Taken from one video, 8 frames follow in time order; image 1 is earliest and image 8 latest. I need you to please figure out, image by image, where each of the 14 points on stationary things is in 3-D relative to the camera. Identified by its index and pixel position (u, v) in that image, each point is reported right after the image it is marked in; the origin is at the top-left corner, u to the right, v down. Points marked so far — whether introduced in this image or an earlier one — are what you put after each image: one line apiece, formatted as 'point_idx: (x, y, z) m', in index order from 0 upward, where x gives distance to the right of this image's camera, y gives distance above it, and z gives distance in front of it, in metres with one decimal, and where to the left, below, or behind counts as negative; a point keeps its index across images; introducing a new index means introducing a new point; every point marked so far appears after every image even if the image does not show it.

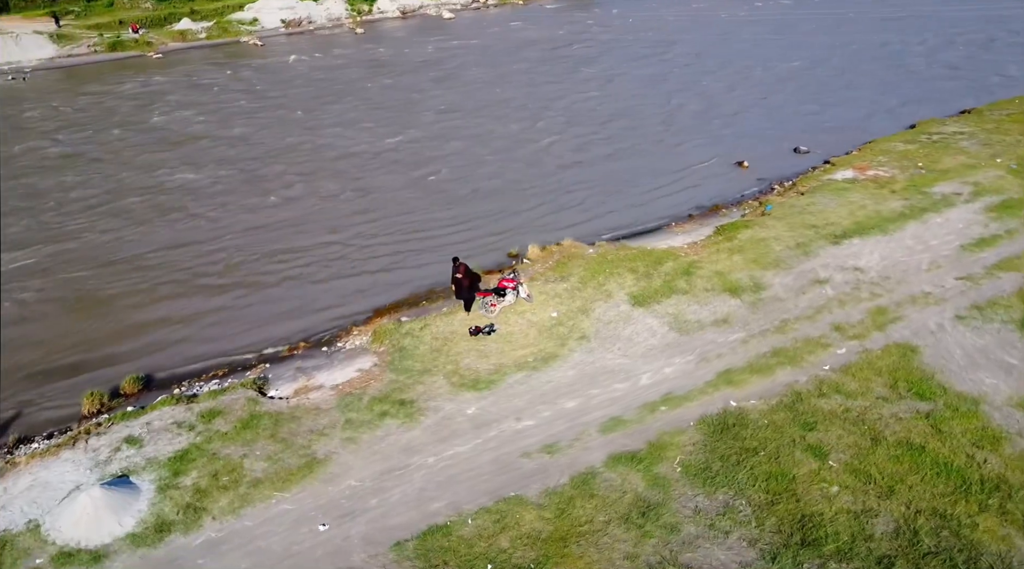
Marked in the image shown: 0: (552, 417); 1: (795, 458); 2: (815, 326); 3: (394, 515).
0: (+0.8, -2.6, +15.6) m
1: (+4.8, -3.0, +13.8) m
2: (+6.7, -1.0, +17.9) m
3: (-1.9, -3.8, +13.3) m
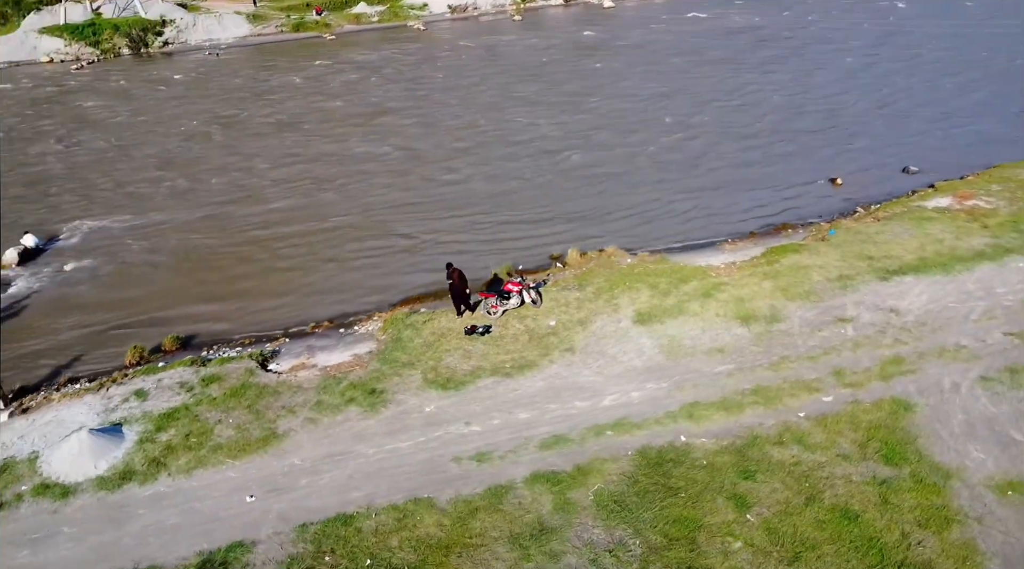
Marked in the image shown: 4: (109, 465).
0: (-0.2, -2.8, +15.7) m
1: (+3.3, -3.6, +13.1) m
2: (+6.2, -1.8, +16.6) m
3: (-3.5, -3.8, +14.1) m
4: (-7.8, -3.5, +15.4) m
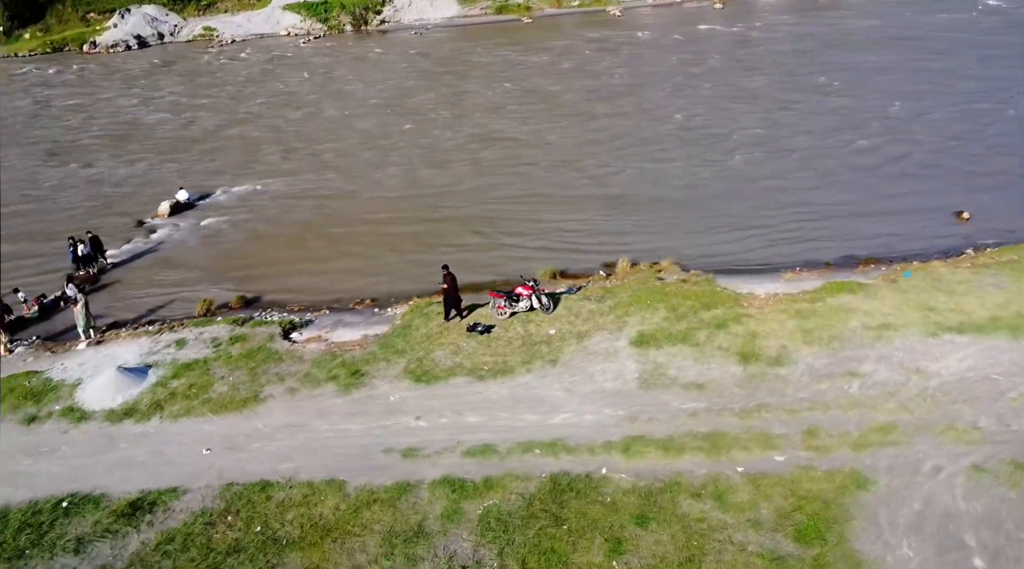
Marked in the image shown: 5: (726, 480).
0: (-1.4, -2.8, +16.1) m
1: (+1.2, -4.1, +12.6) m
2: (+5.2, -2.6, +15.2) m
3: (-5.0, -3.4, +15.5) m
4: (-8.7, -2.6, +17.9) m
5: (+3.7, -3.4, +13.8) m
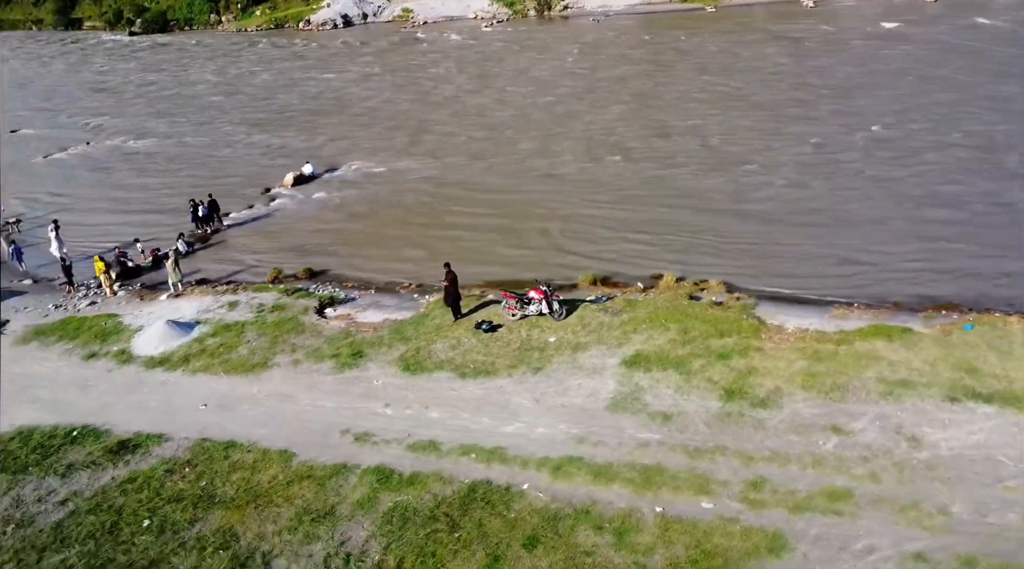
0: (-2.2, -2.7, +16.6) m
1: (-0.7, -4.3, +12.7) m
2: (+3.9, -3.3, +14.2) m
3: (-5.9, -2.9, +16.9) m
4: (-8.8, -1.6, +20.2) m
5: (+2.1, -3.9, +13.2) m
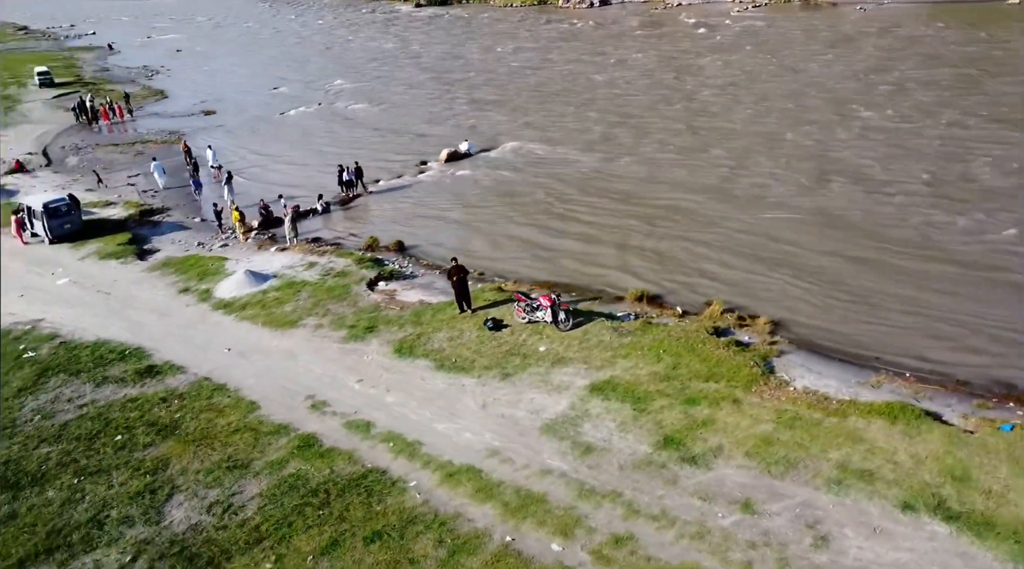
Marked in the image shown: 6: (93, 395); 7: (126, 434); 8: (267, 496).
0: (-3.2, -2.4, +17.6) m
1: (-3.3, -4.2, +13.5) m
2: (+1.6, -3.9, +13.3) m
3: (-6.6, -2.0, +19.1) m
4: (-8.0, -0.3, +23.1) m
5: (-0.5, -4.2, +13.1) m
6: (-9.6, -2.5, +18.4) m
7: (-8.0, -3.1, +16.7) m
8: (-4.4, -3.8, +14.5) m
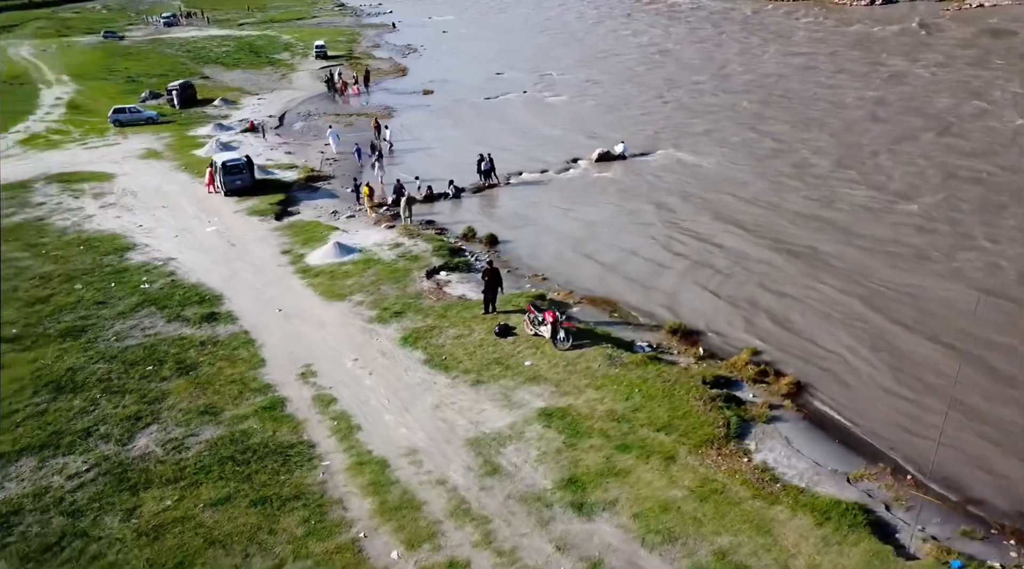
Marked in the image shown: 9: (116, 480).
0: (-3.7, -2.1, +18.8) m
1: (-5.5, -3.8, +15.1) m
2: (-0.9, -4.3, +13.3) m
3: (-6.3, -1.2, +21.4) m
4: (-6.2, +0.7, +25.5) m
5: (-3.0, -4.2, +13.7) m
6: (-9.5, -1.2, +21.6) m
7: (-8.7, -2.0, +19.6) m
8: (-6.1, -3.3, +16.3) m
9: (-7.6, -3.7, +15.4) m
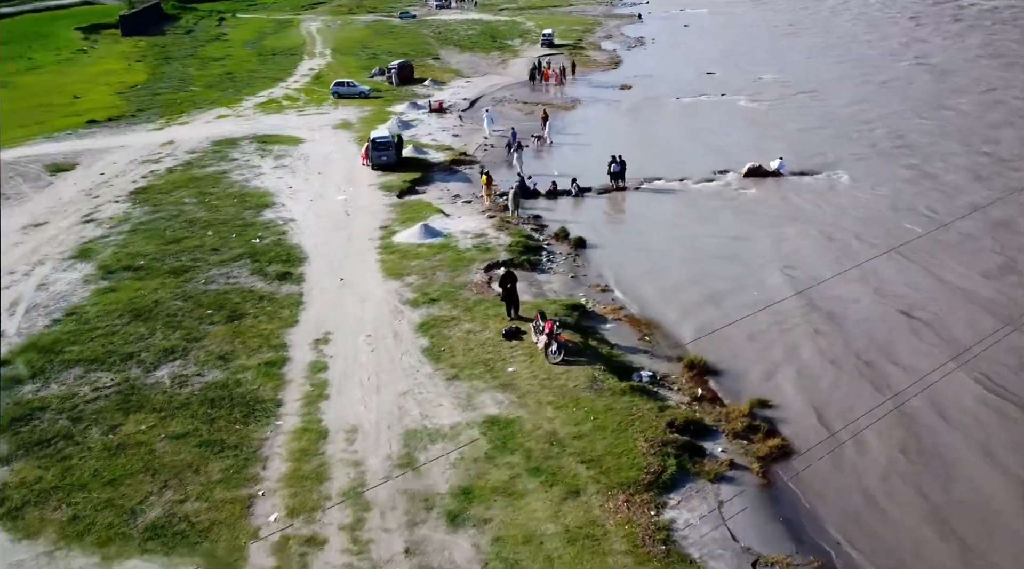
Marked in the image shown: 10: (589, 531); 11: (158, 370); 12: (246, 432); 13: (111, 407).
0: (-3.8, -1.6, +20.0) m
1: (-6.9, -2.9, +17.1) m
2: (-3.2, -4.2, +14.0) m
3: (-5.4, -0.3, +23.2) m
4: (-3.6, +1.4, +27.0) m
5: (-5.0, -3.8, +15.0) m
6: (-8.2, +0.2, +24.4) m
7: (-8.2, -0.7, +22.2) m
8: (-7.0, -2.3, +18.4) m
9: (-8.8, -2.6, +18.0) m
10: (+1.3, -4.1, +13.4) m
11: (-8.5, -2.1, +19.2) m
12: (-5.5, -3.1, +16.6) m
13: (-8.9, -2.7, +17.7) m
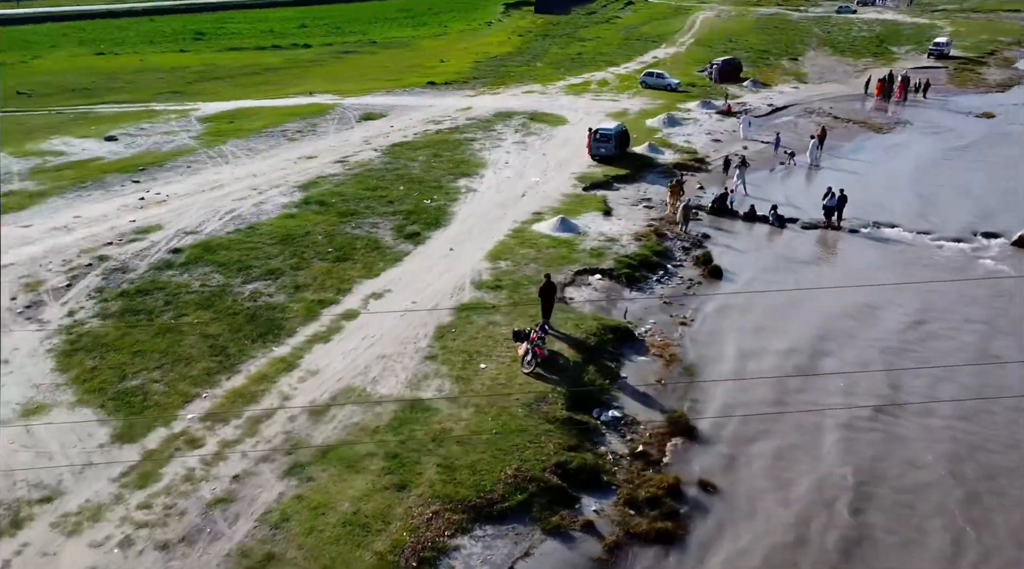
0: (-3.1, -0.7, +21.7) m
1: (-7.4, -1.1, +20.6) m
2: (-6.0, -3.0, +16.3) m
3: (-2.6, +0.8, +25.1) m
4: (+1.0, +1.9, +27.5) m
5: (-6.9, -2.3, +18.0) m
6: (-4.4, +1.9, +27.5) m
7: (-5.6, +1.1, +25.7) m
8: (-6.7, -0.6, +21.9) m
9: (-8.5, -0.4, +22.3) m
10: (-2.4, -4.0, +13.7) m
11: (-7.6, 0.0, +23.2) m
12: (-6.5, -1.6, +19.6) m
13: (-8.8, -0.5, +22.1) m
